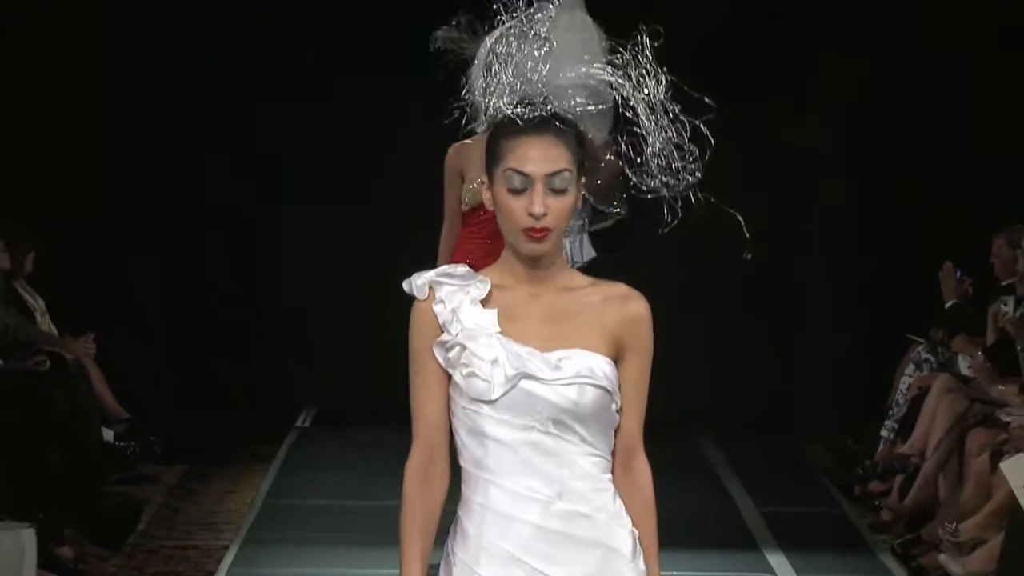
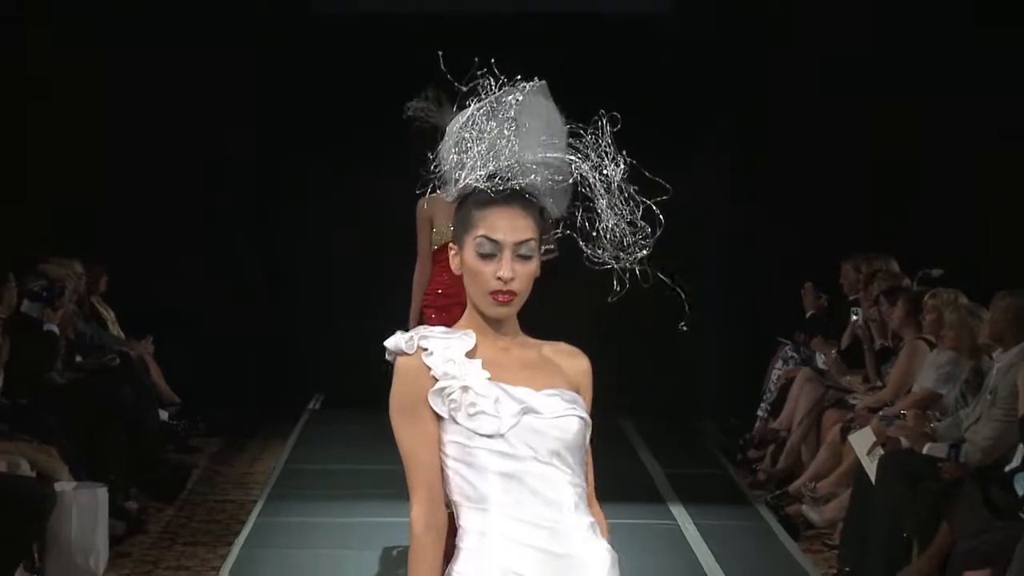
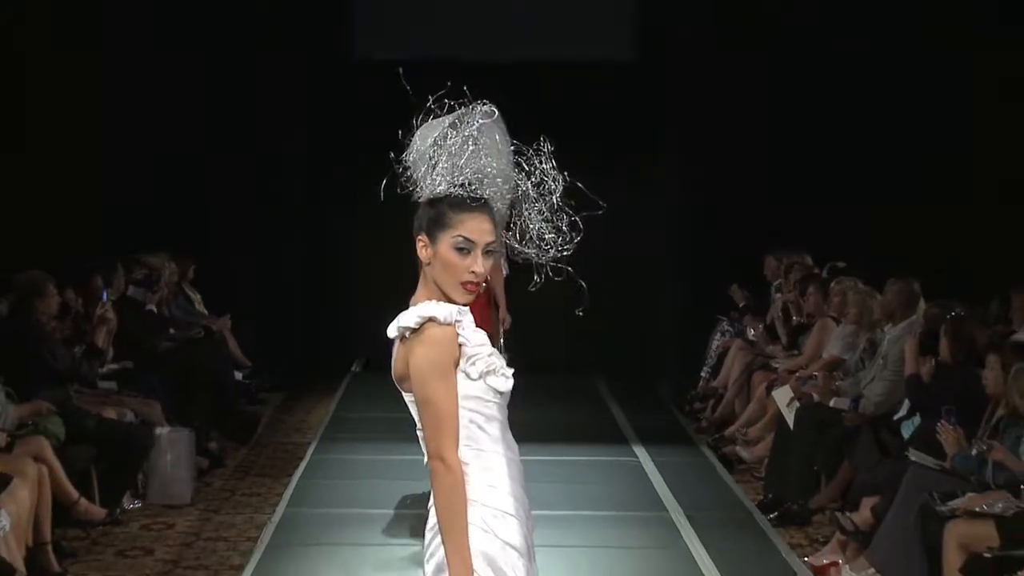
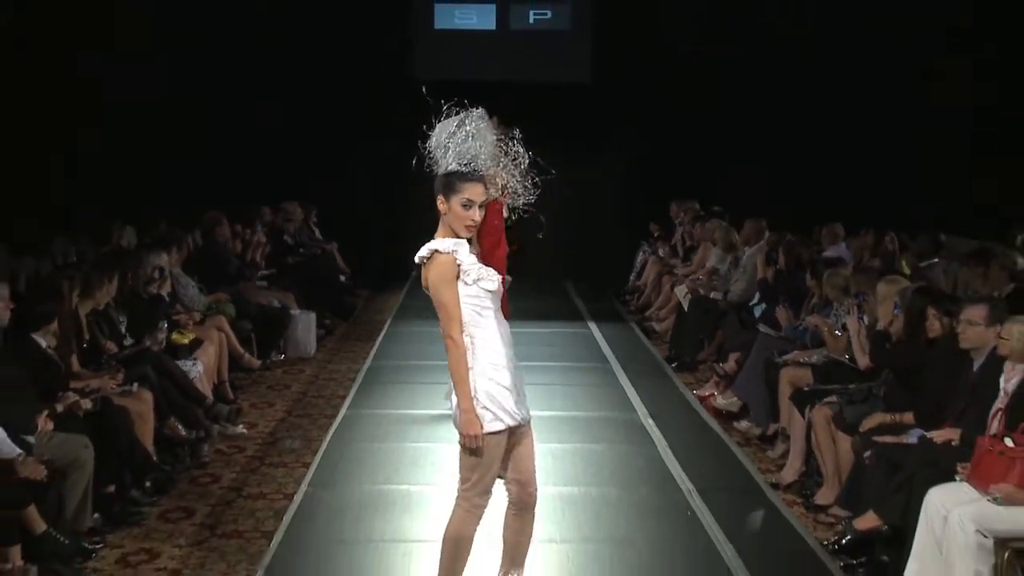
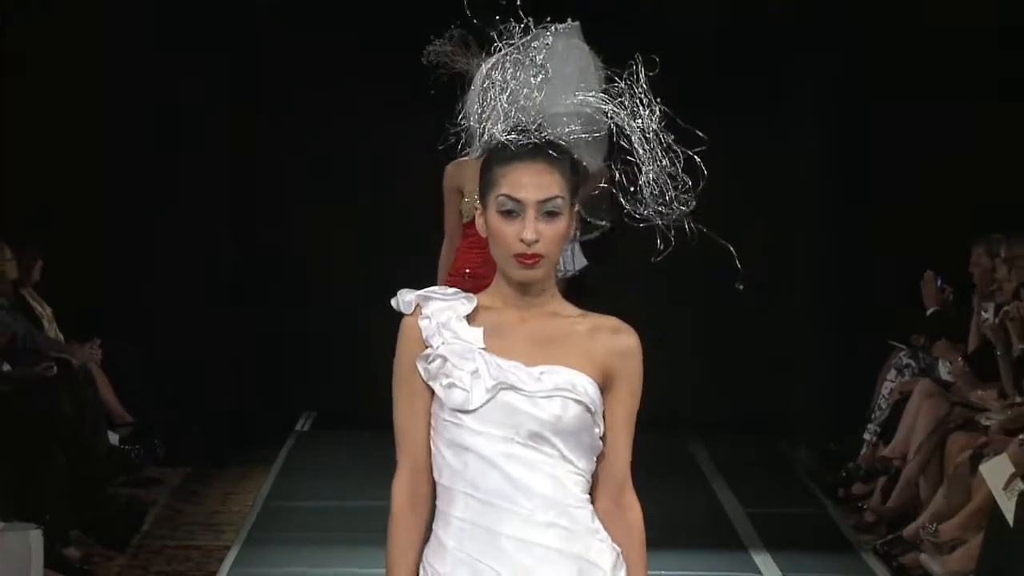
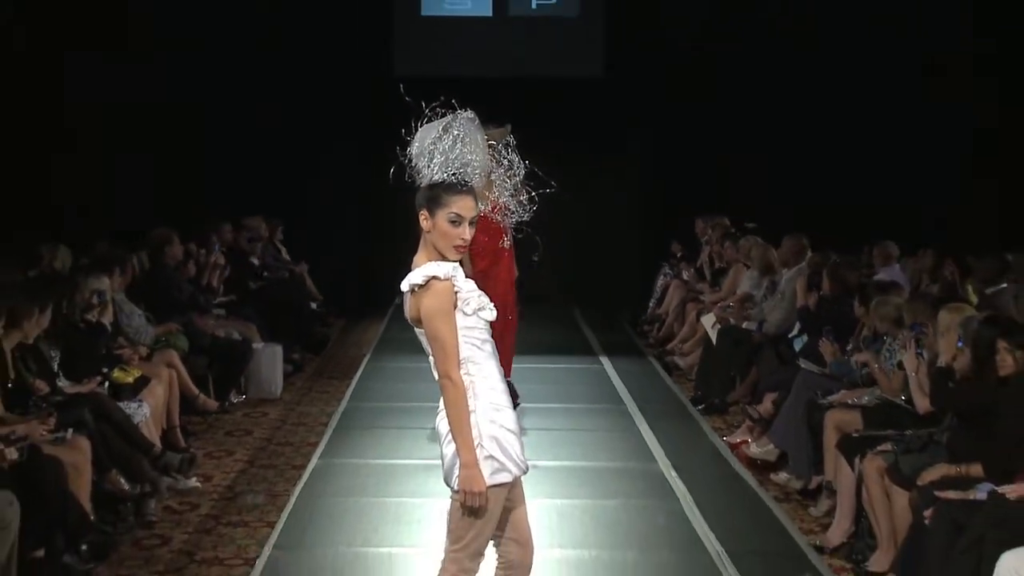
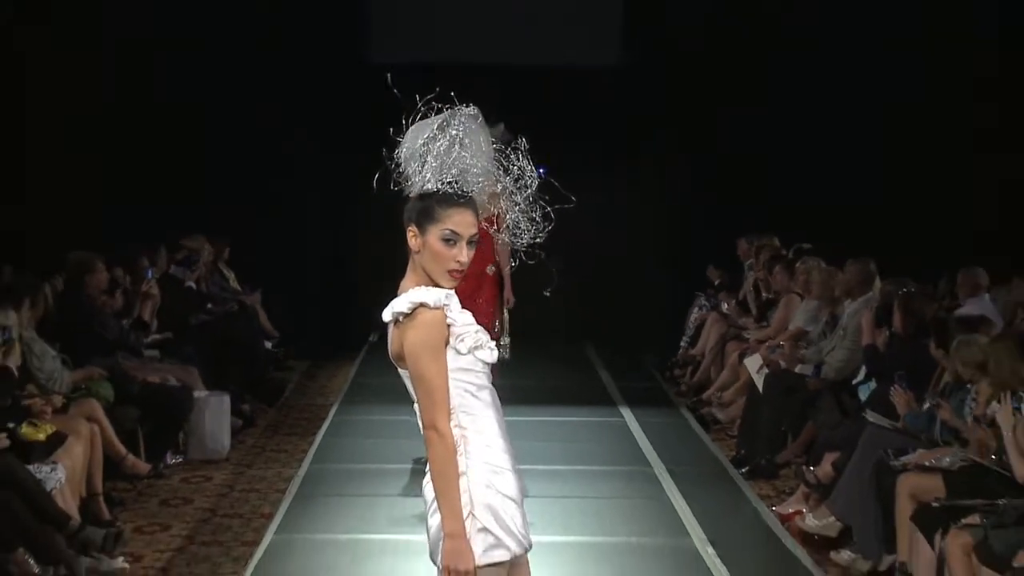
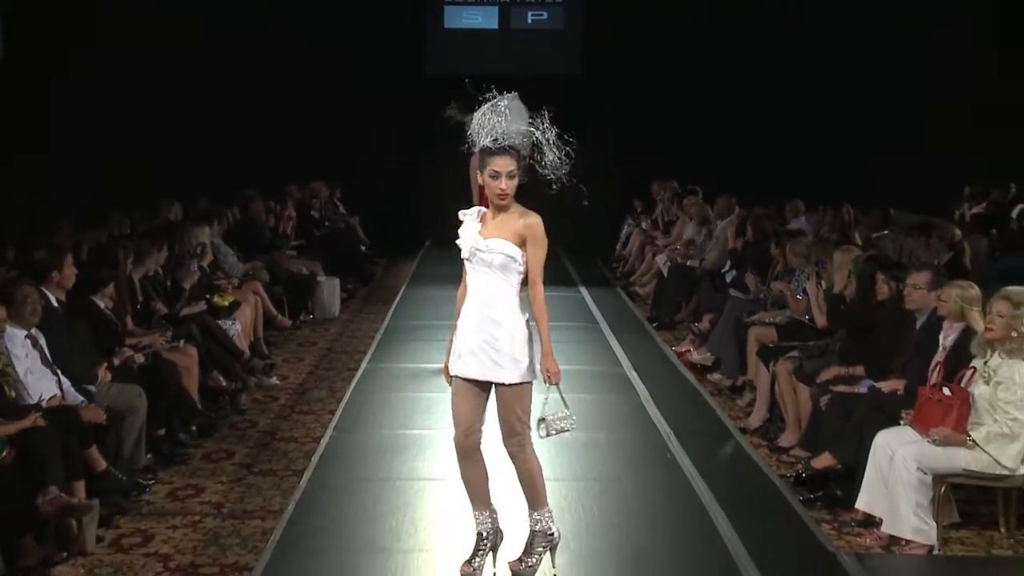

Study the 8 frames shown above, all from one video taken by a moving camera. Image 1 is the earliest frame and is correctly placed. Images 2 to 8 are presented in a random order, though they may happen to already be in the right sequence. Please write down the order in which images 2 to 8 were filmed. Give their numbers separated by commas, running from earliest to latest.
5, 2, 3, 7, 6, 4, 8
